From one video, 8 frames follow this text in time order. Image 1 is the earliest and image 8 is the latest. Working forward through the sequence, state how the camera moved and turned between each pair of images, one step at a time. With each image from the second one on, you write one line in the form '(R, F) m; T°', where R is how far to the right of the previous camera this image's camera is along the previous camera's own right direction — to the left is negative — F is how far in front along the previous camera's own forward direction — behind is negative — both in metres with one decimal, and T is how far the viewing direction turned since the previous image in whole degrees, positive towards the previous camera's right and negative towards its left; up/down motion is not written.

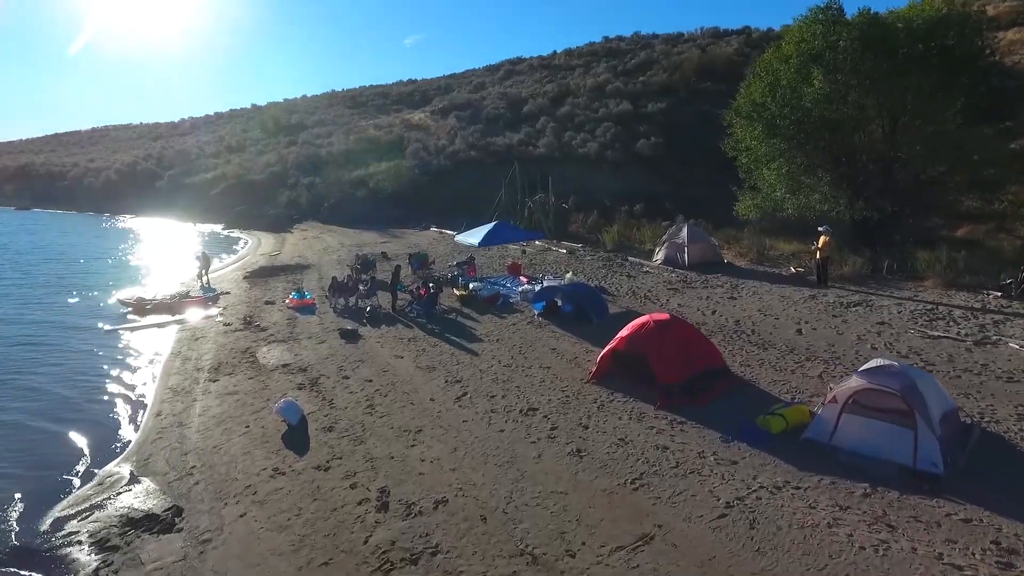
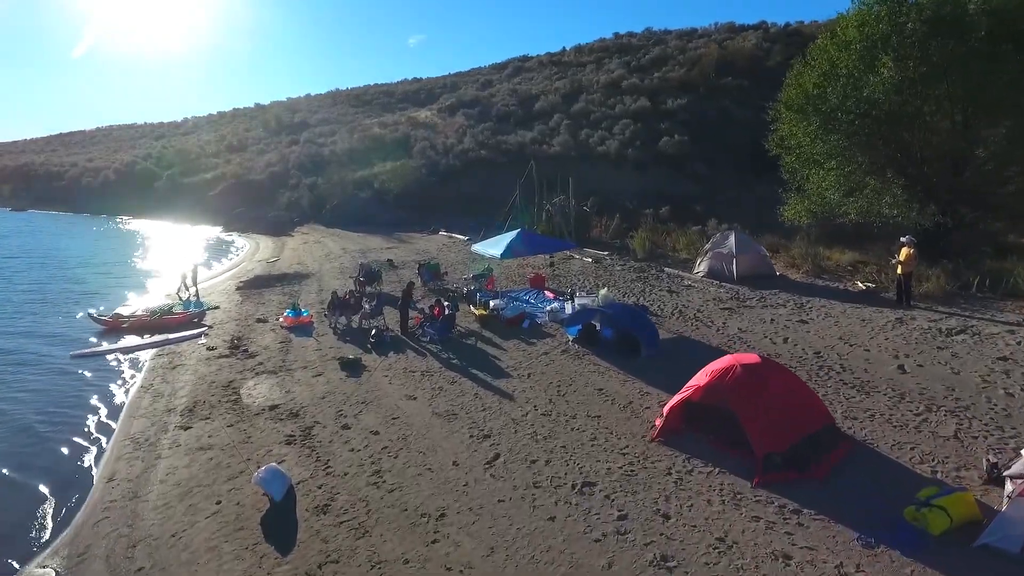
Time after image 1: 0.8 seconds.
(-0.5, +2.1) m; 0°
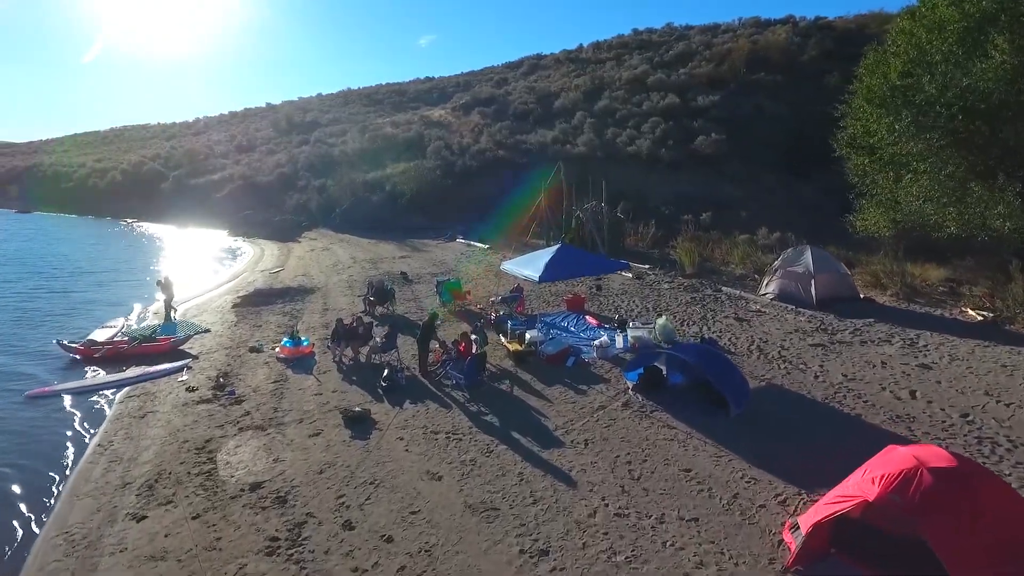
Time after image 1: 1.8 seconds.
(-0.5, +2.3) m; -1°
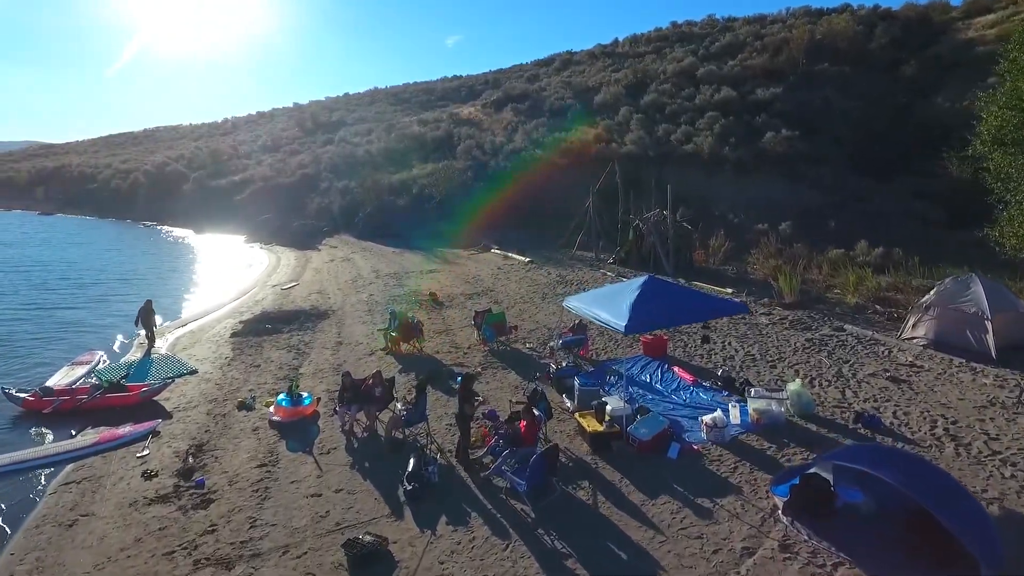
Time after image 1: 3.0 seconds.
(-0.6, +3.2) m; -2°
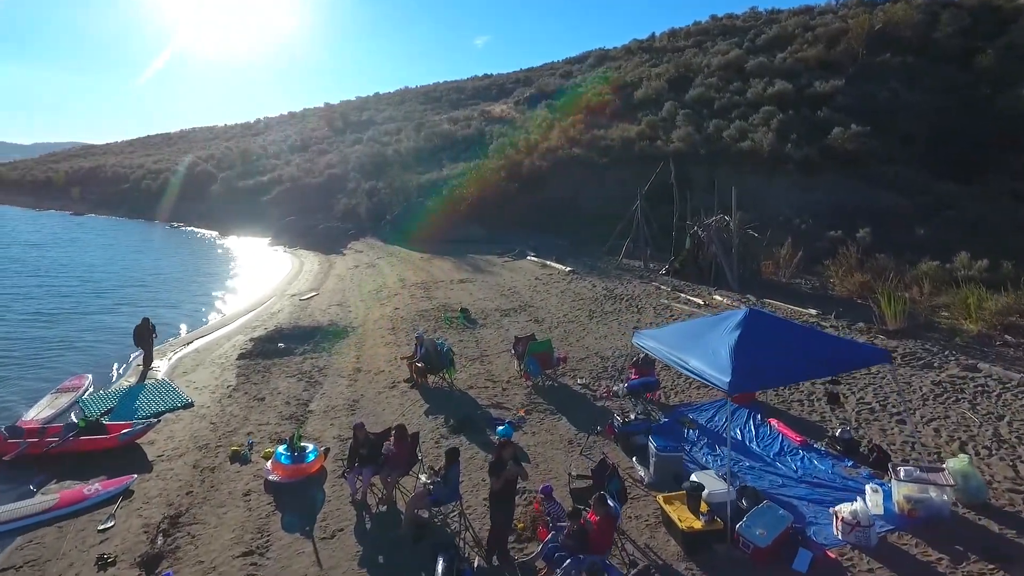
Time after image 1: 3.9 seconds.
(-0.3, +2.0) m; -3°
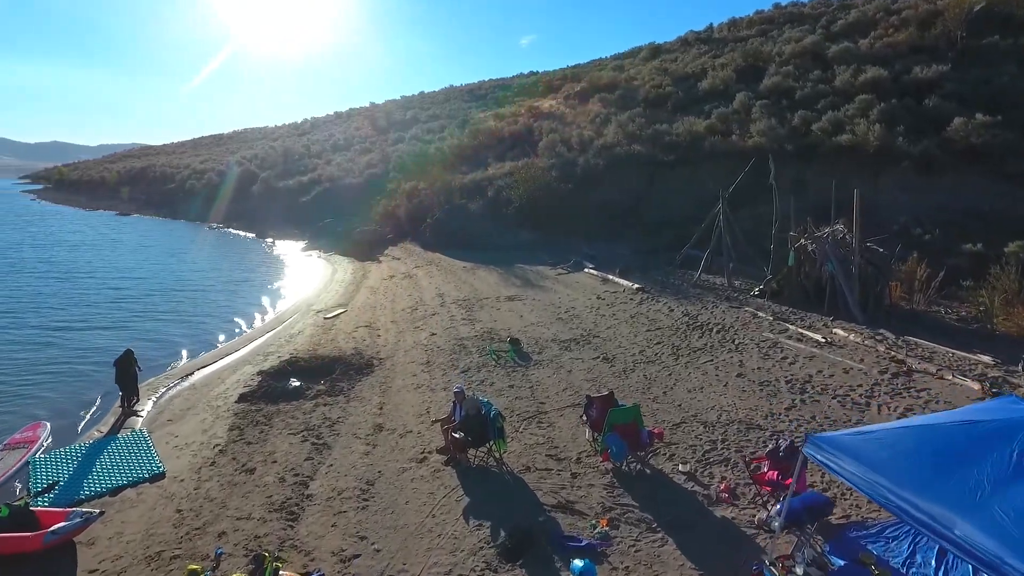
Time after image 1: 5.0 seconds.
(-0.4, +2.9) m; -4°
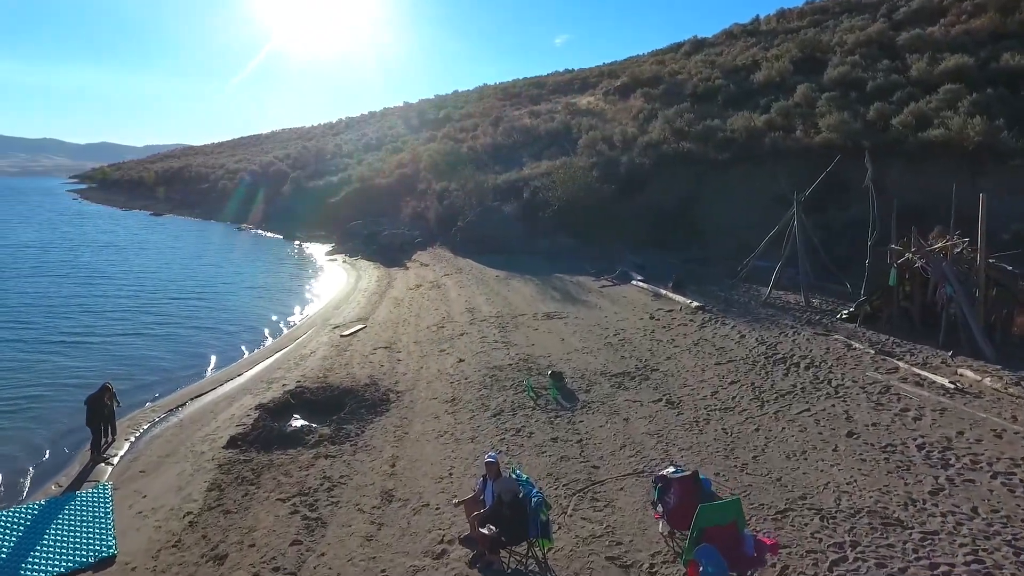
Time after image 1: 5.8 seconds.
(-0.2, +2.1) m; -3°
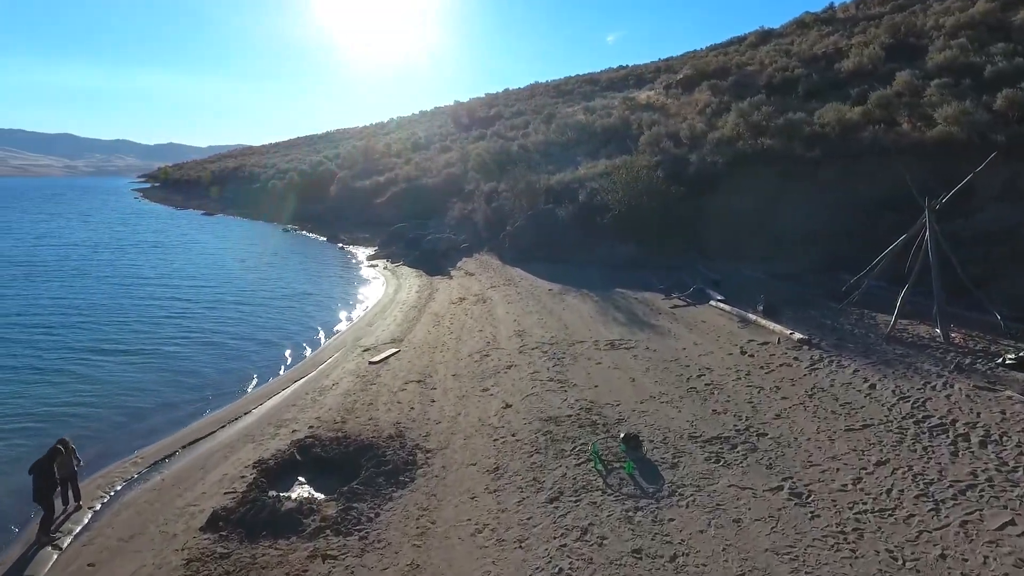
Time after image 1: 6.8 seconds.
(-0.2, +2.4) m; -4°
